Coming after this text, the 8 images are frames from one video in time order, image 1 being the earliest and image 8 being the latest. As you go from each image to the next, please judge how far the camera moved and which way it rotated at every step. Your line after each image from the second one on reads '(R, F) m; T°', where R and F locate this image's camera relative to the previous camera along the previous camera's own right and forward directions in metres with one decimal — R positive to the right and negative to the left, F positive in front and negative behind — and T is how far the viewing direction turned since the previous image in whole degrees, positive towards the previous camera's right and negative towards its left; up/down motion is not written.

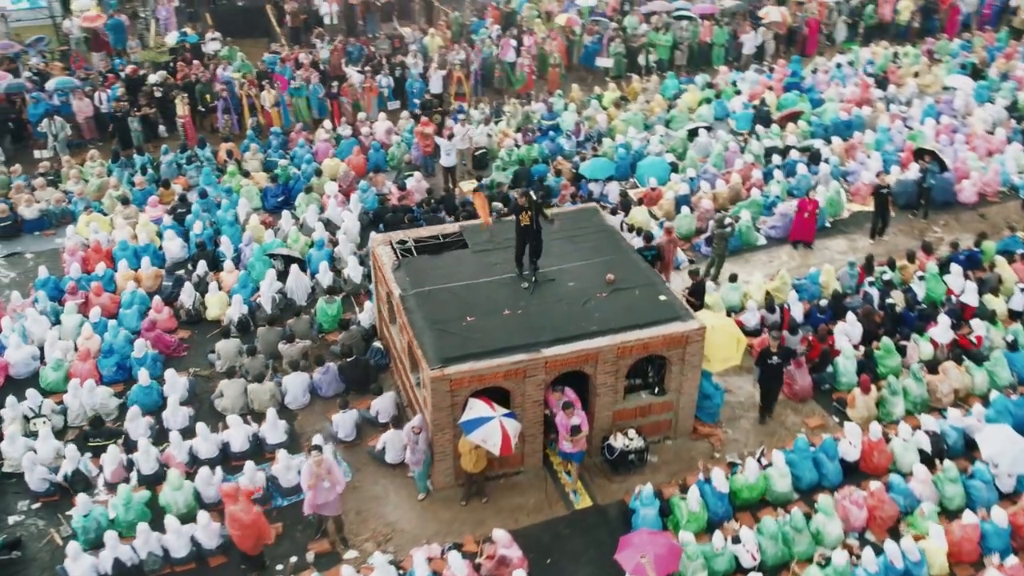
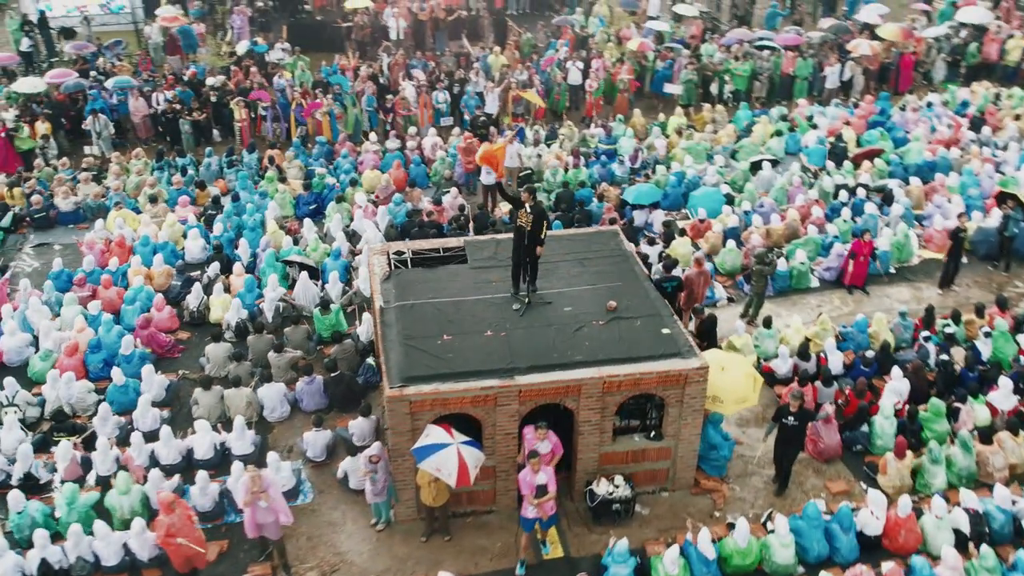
(+1.3, +1.1) m; -7°
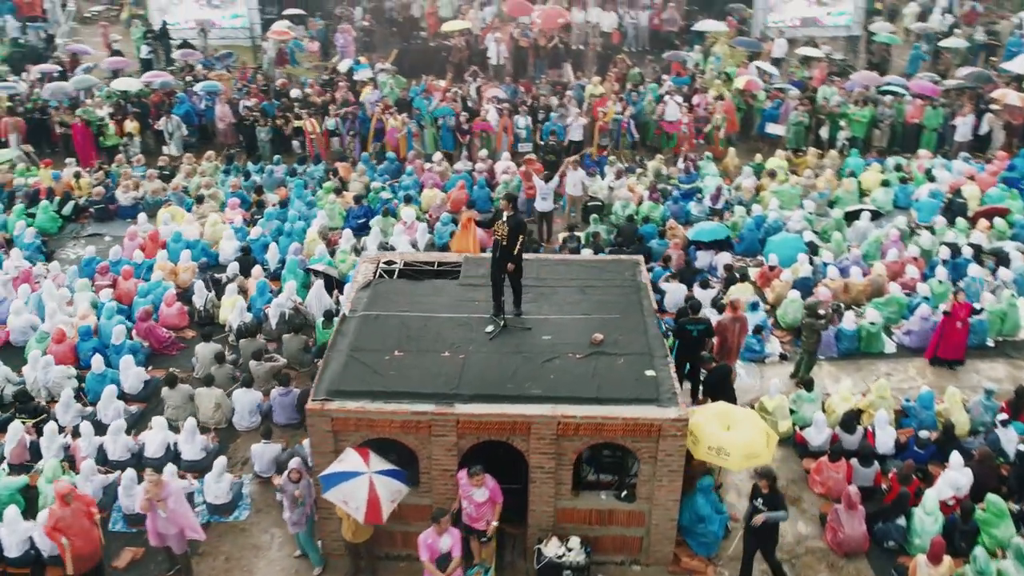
(+1.8, +1.4) m; -10°
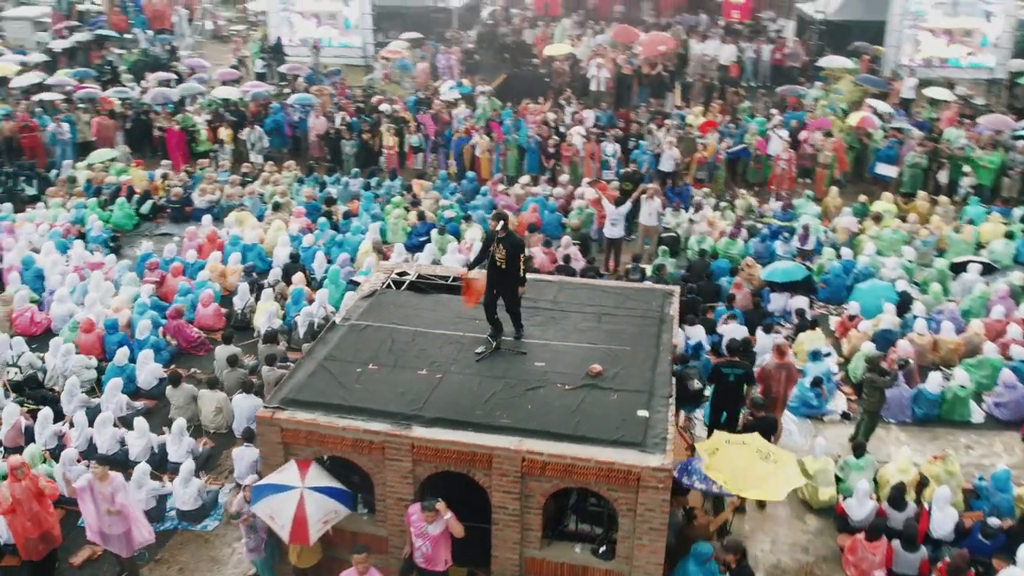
(+1.3, +1.0) m; -9°
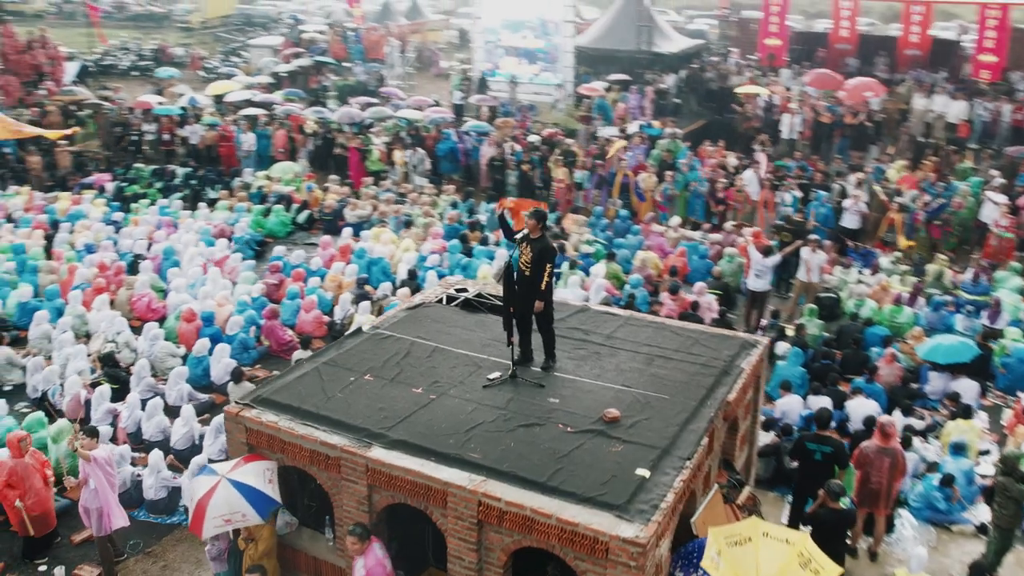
(+1.6, +1.3) m; -15°
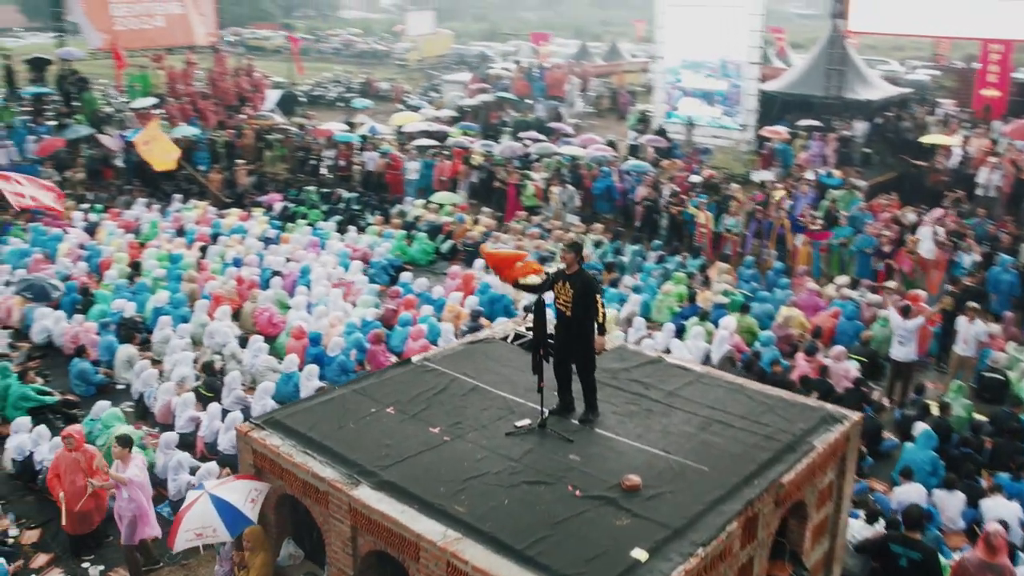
(+1.2, +0.8) m; -13°
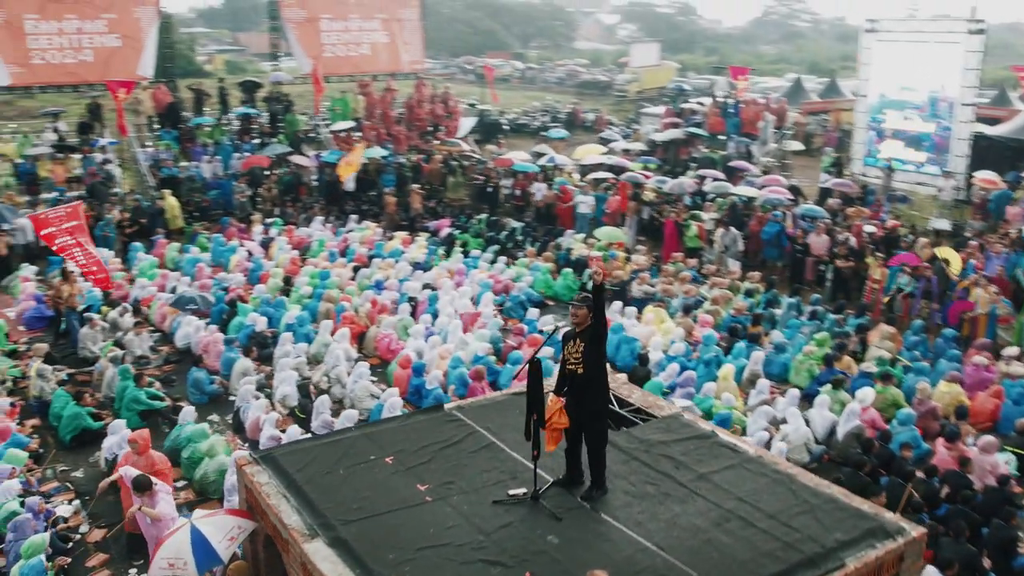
(+1.4, +0.7) m; -14°
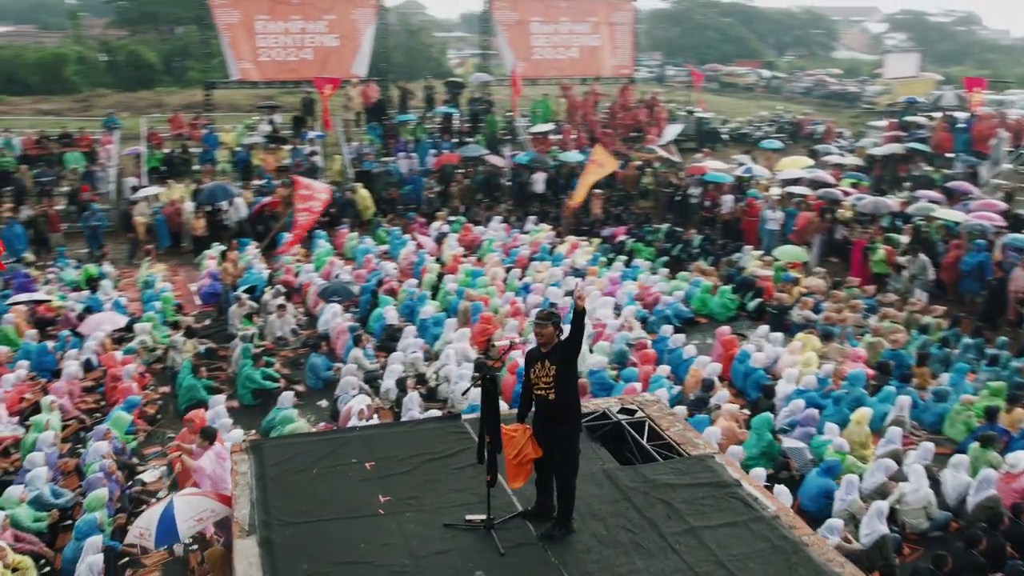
(+1.6, +0.7) m; -15°
